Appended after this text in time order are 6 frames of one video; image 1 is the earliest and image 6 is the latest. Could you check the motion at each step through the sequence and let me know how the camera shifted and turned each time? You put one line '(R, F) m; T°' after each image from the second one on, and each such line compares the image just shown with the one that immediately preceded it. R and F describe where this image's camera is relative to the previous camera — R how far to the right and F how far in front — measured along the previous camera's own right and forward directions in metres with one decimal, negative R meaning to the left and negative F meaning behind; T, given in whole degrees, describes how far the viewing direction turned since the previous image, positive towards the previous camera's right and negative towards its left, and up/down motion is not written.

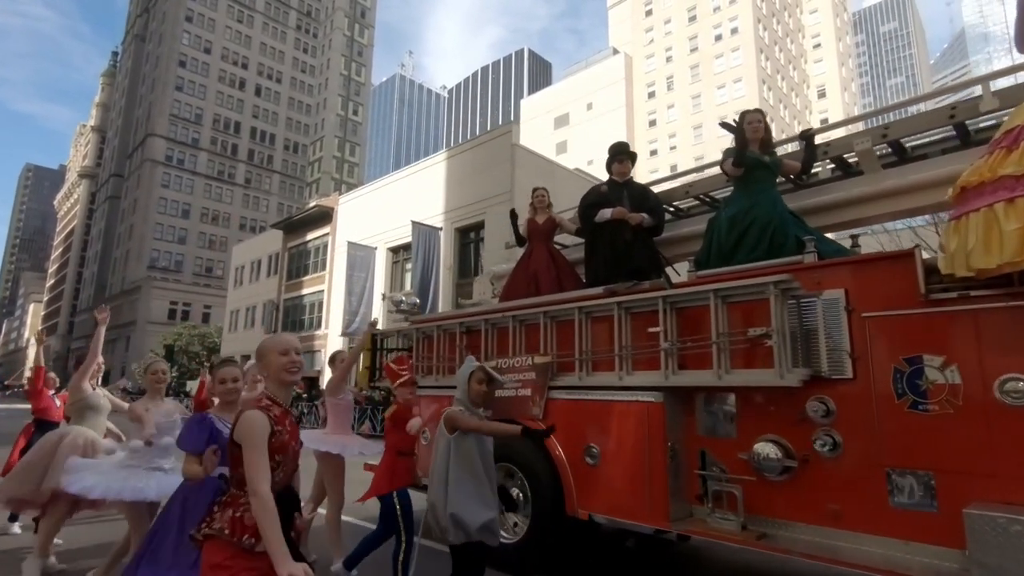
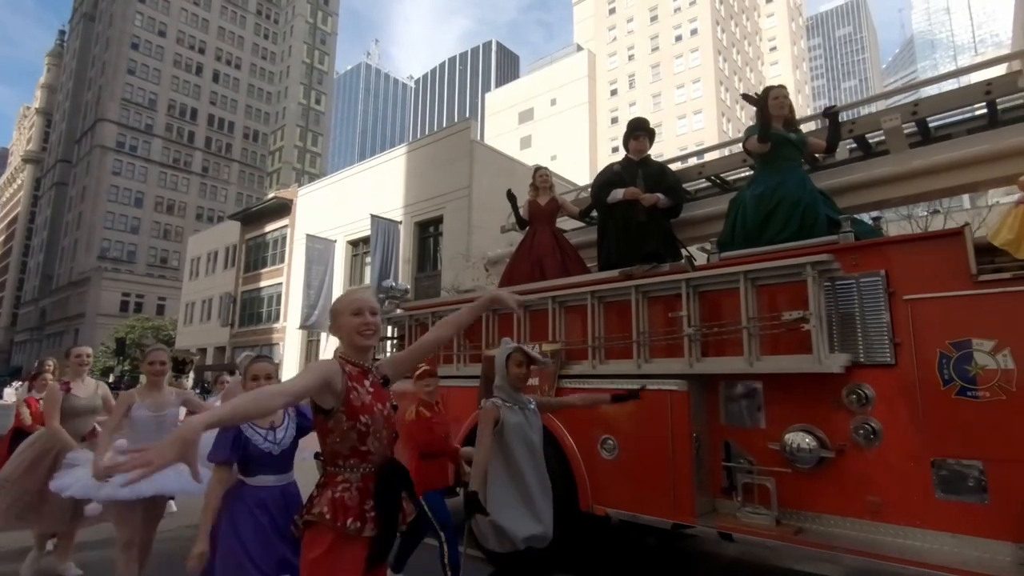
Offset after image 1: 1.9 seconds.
(-0.4, +0.4) m; +3°
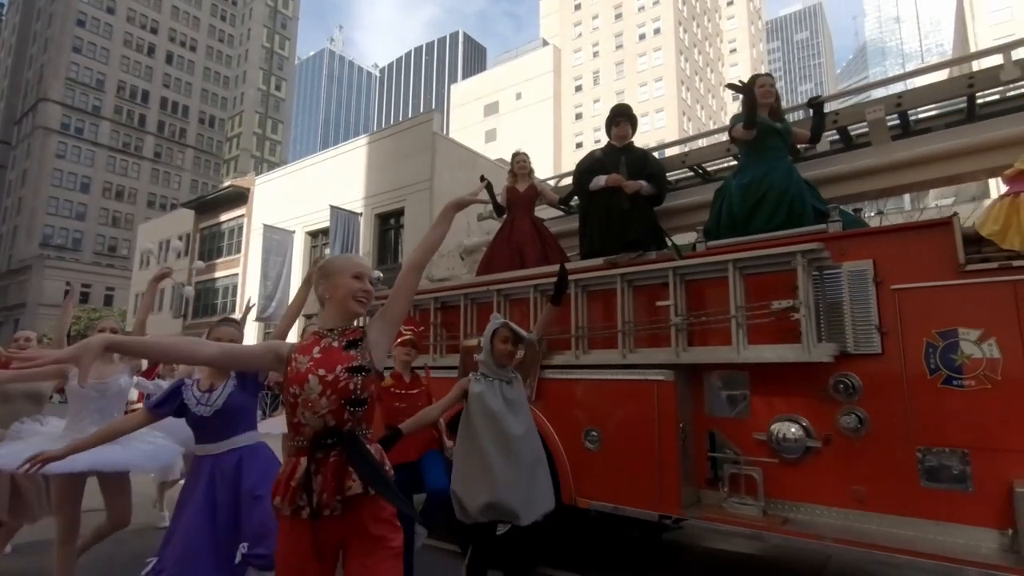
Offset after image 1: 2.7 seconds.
(-0.2, +0.1) m; +4°
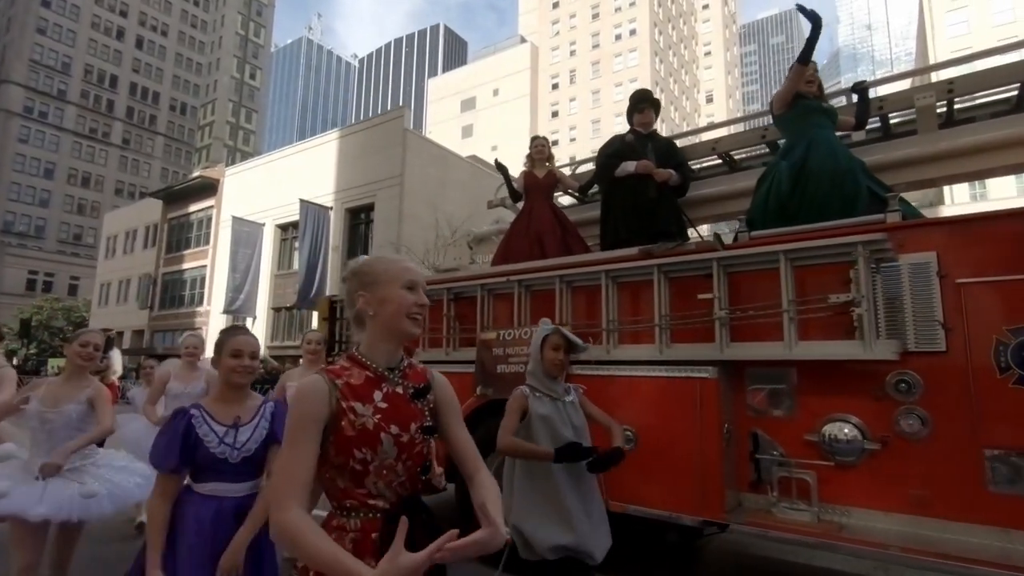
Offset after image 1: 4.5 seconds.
(-0.4, +0.3) m; +2°
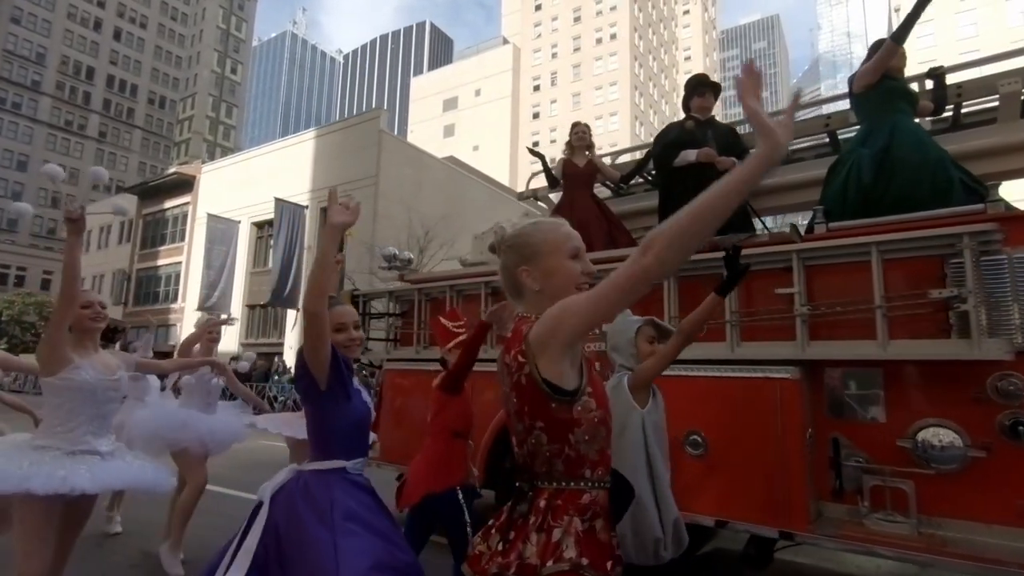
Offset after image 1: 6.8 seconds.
(-0.5, +0.4) m; +2°
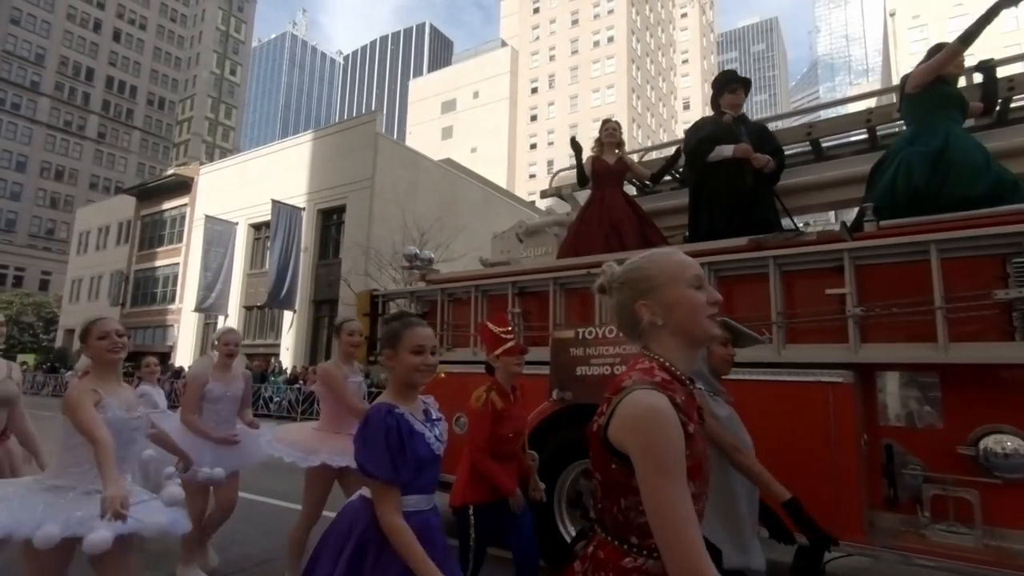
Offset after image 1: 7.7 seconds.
(-0.3, +0.2) m; 0°
